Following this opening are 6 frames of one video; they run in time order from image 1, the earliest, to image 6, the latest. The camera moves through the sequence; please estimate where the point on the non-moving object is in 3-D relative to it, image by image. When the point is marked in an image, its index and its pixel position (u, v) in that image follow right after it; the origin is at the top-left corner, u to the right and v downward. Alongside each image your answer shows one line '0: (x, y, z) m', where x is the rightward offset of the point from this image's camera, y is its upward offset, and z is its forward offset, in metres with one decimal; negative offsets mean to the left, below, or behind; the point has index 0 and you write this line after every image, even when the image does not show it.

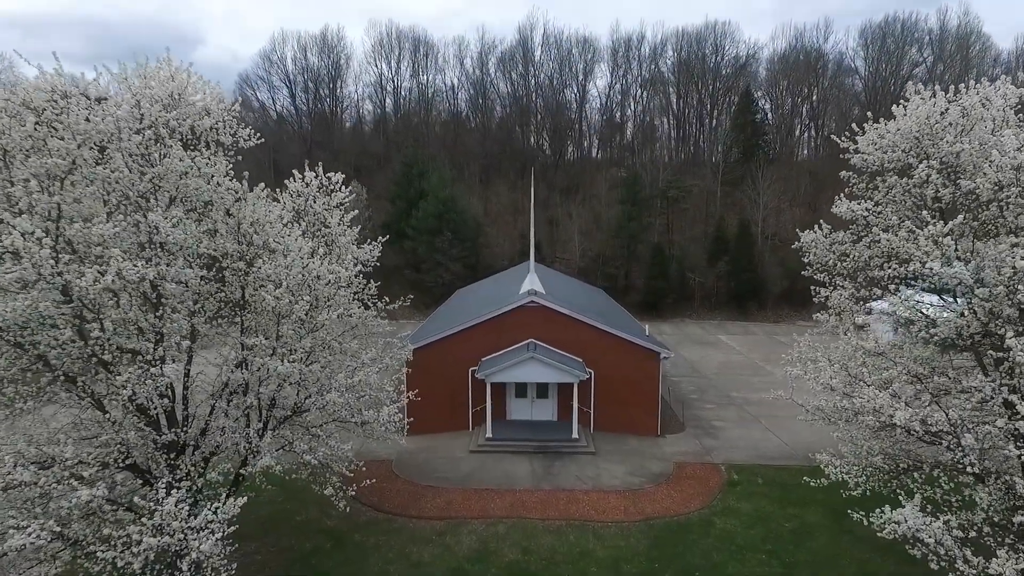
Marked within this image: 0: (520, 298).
0: (+0.3, -0.3, +16.6) m
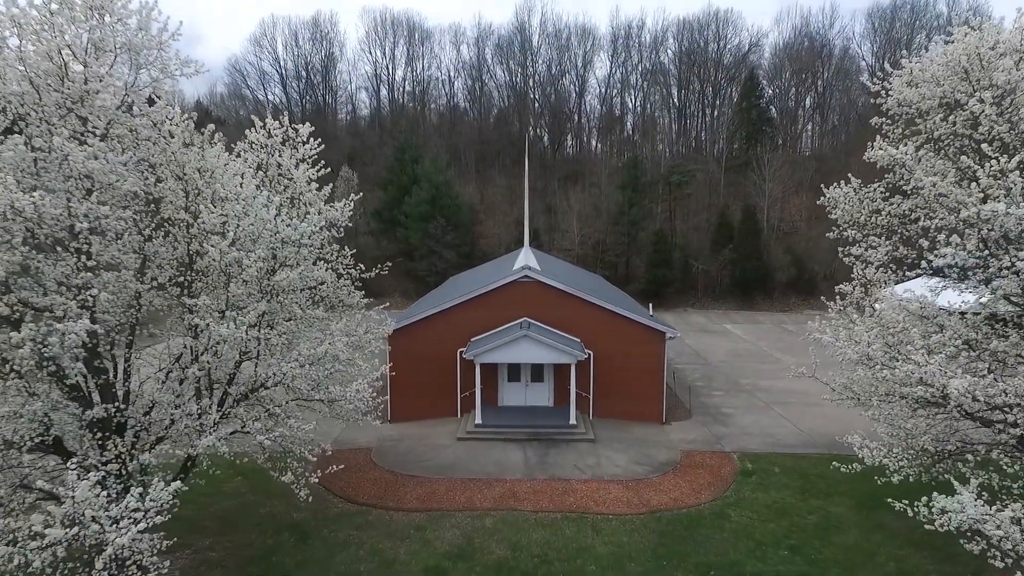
0: (+0.1, +0.5, +15.2) m
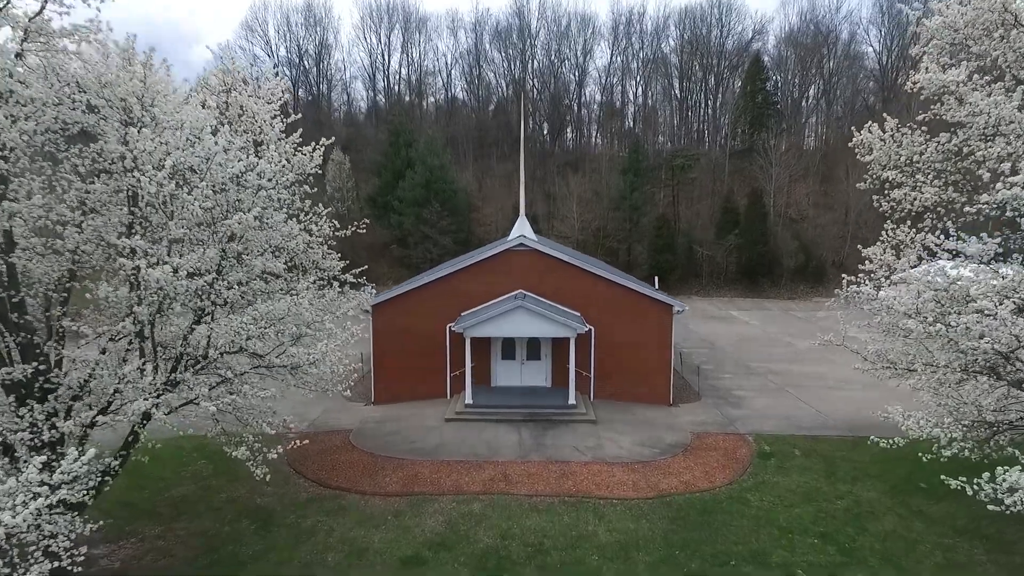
0: (-0.1, +1.2, +14.0) m
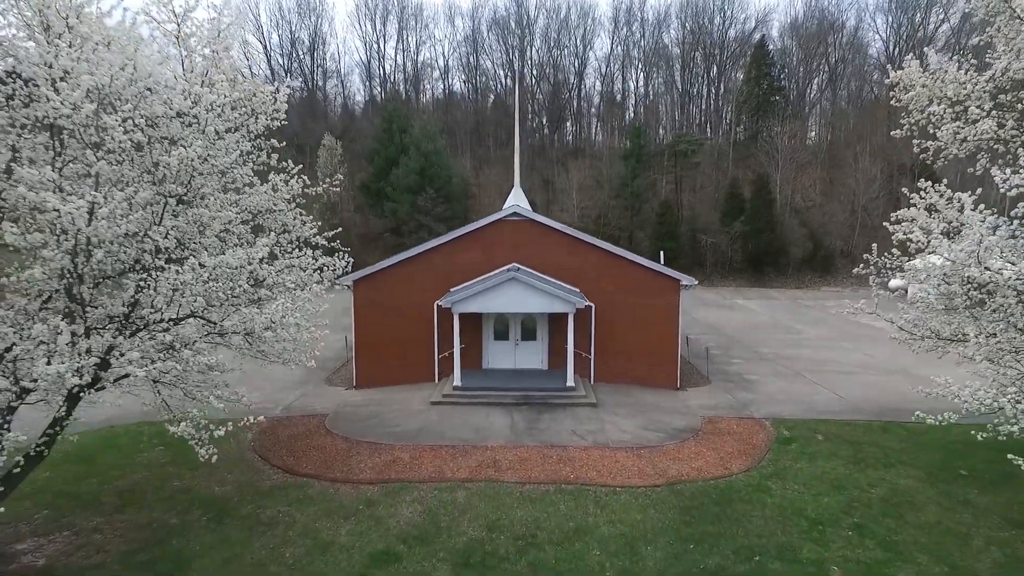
0: (-0.2, +1.8, +12.9) m
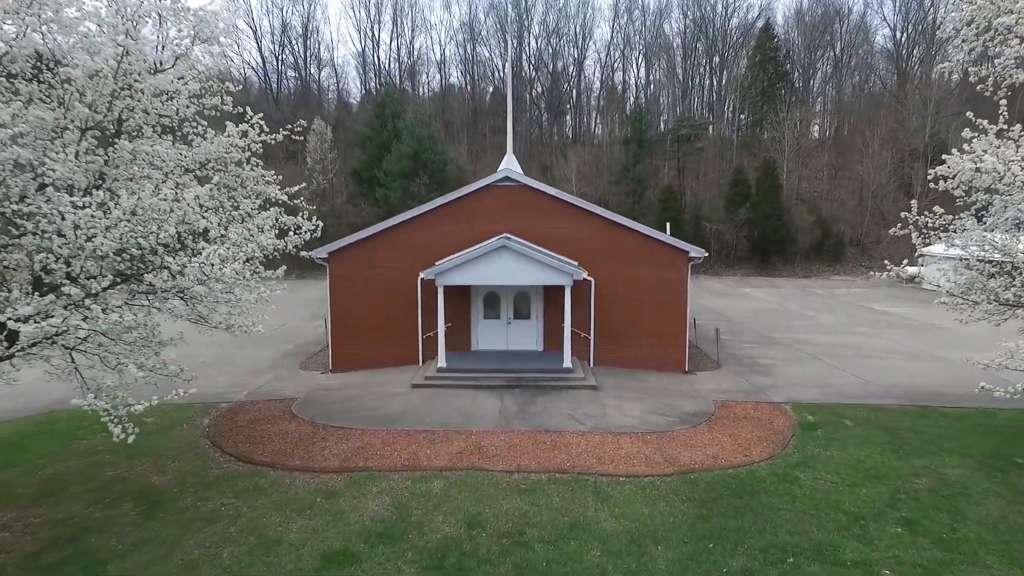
0: (-0.4, +2.4, +11.7) m
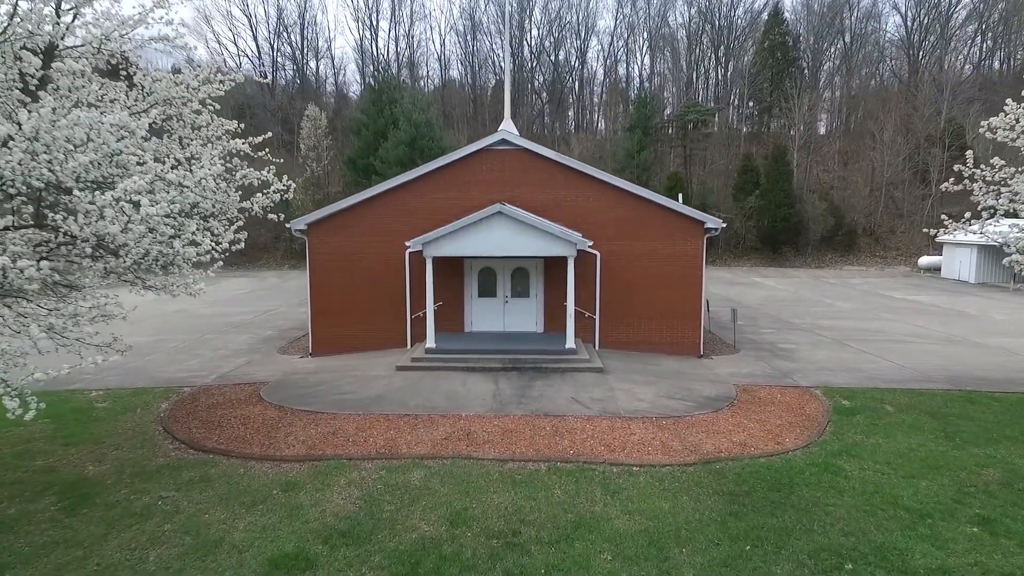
0: (-0.5, +2.9, +10.6) m
